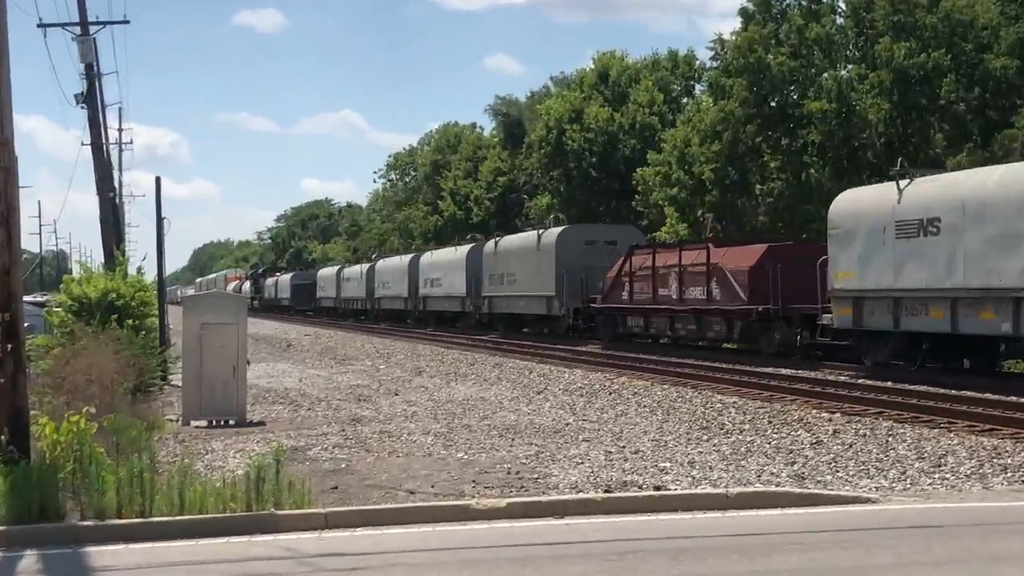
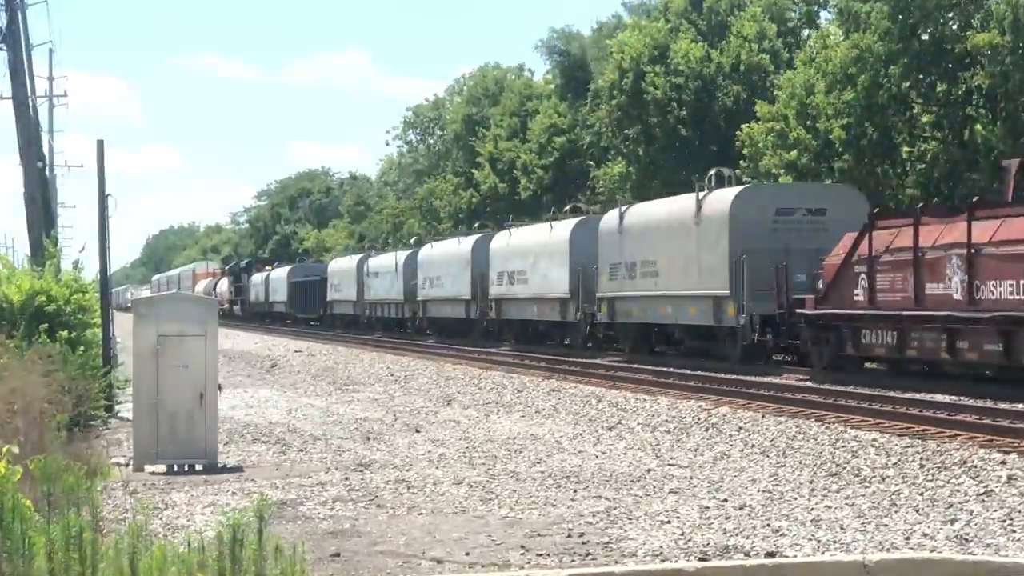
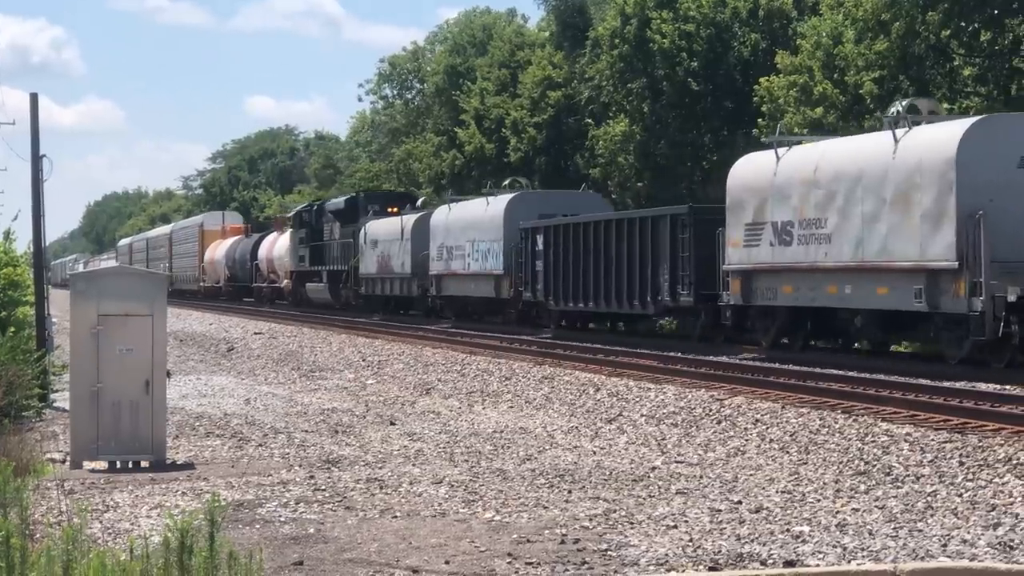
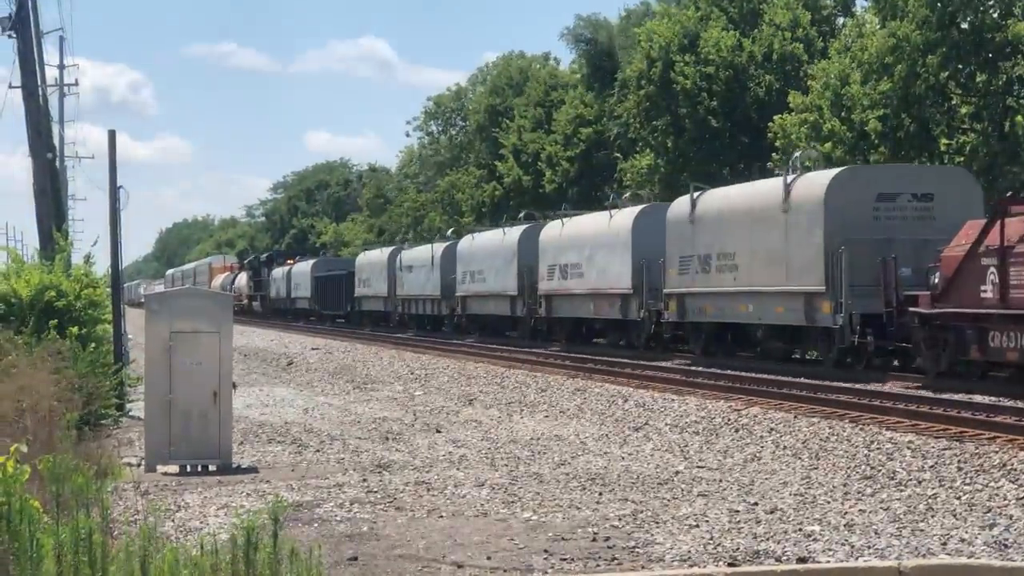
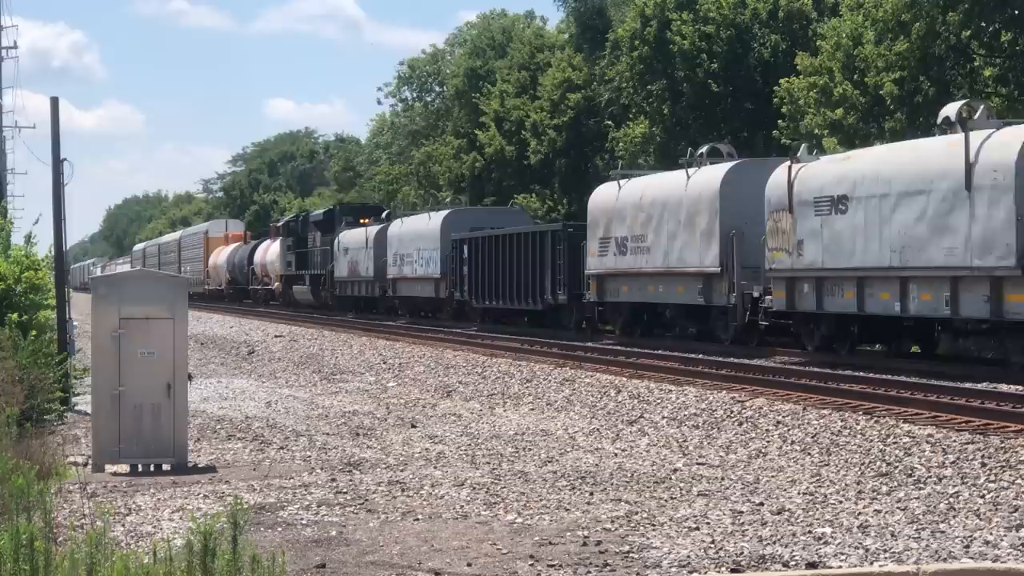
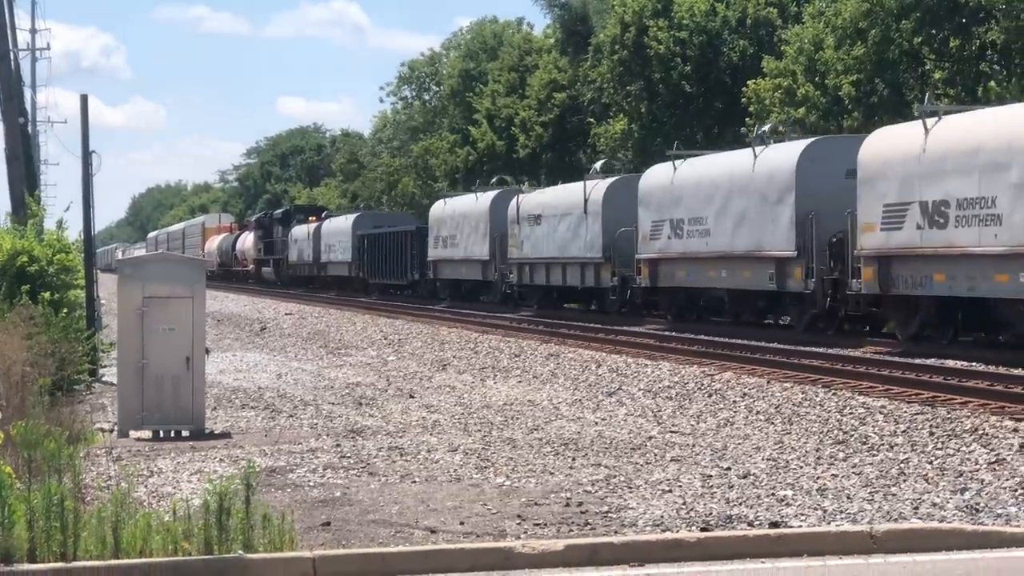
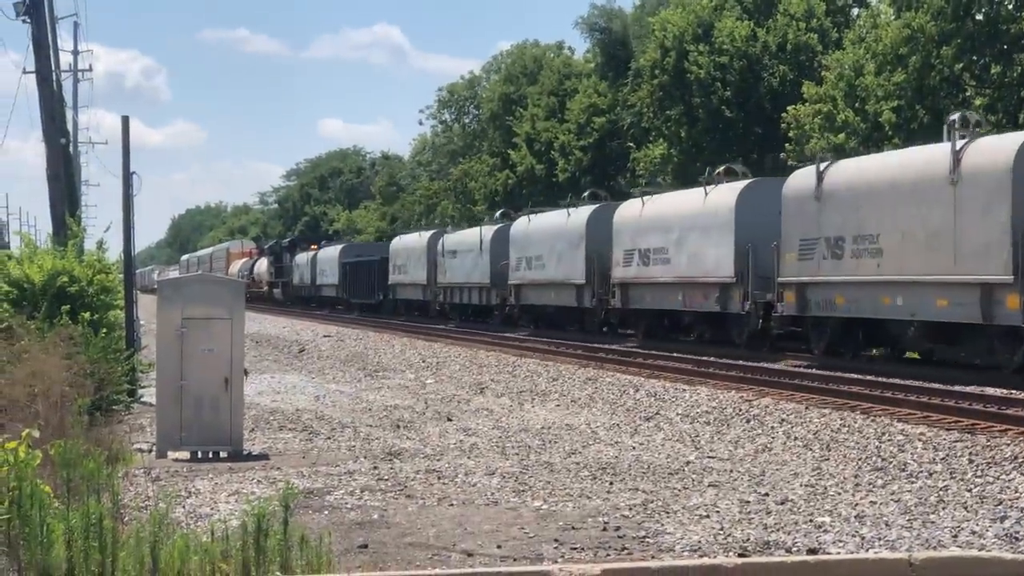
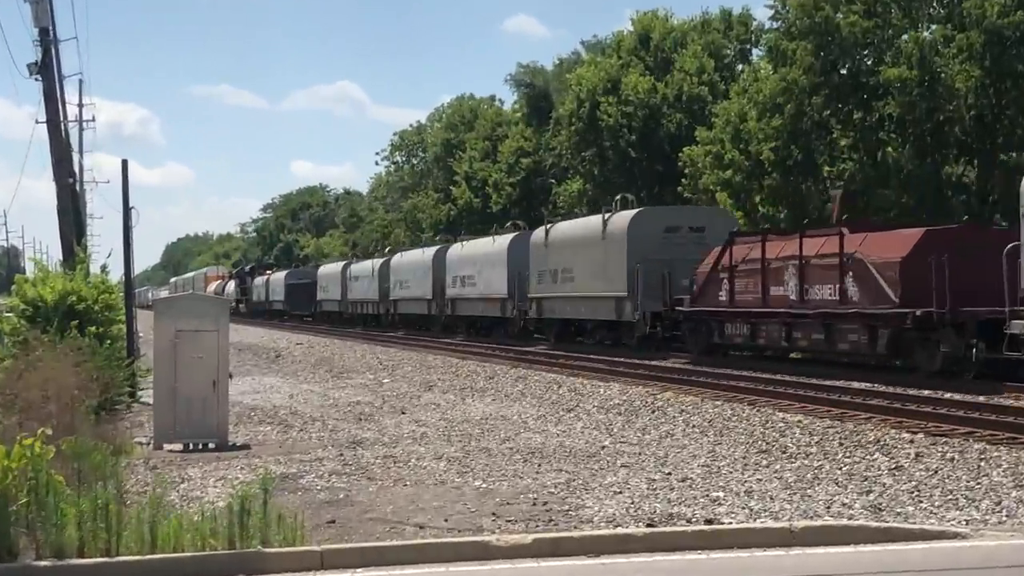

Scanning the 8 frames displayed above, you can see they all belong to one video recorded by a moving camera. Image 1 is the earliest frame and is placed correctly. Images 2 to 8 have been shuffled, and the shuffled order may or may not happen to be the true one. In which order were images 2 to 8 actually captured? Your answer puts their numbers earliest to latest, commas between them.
8, 2, 4, 7, 6, 5, 3
